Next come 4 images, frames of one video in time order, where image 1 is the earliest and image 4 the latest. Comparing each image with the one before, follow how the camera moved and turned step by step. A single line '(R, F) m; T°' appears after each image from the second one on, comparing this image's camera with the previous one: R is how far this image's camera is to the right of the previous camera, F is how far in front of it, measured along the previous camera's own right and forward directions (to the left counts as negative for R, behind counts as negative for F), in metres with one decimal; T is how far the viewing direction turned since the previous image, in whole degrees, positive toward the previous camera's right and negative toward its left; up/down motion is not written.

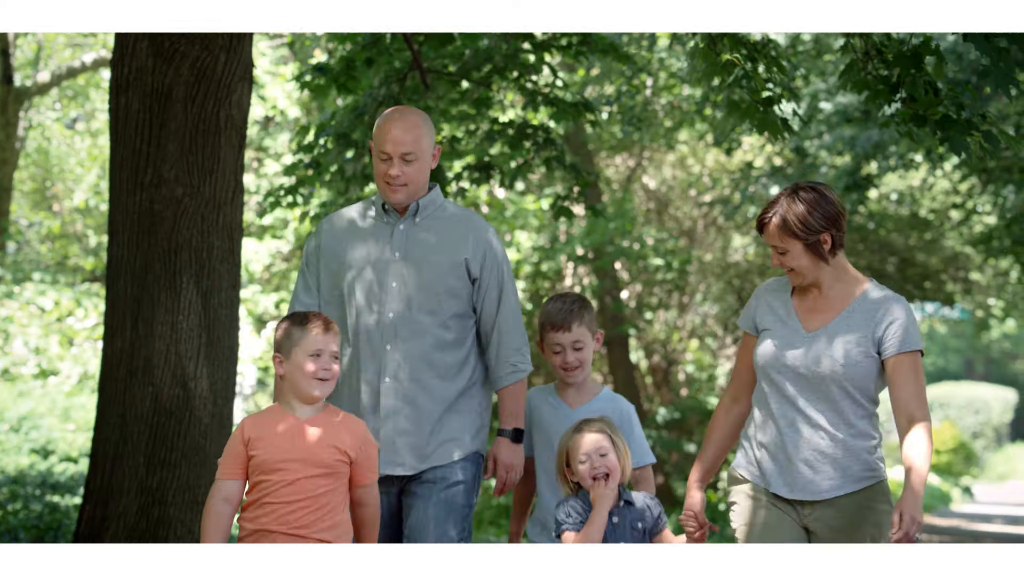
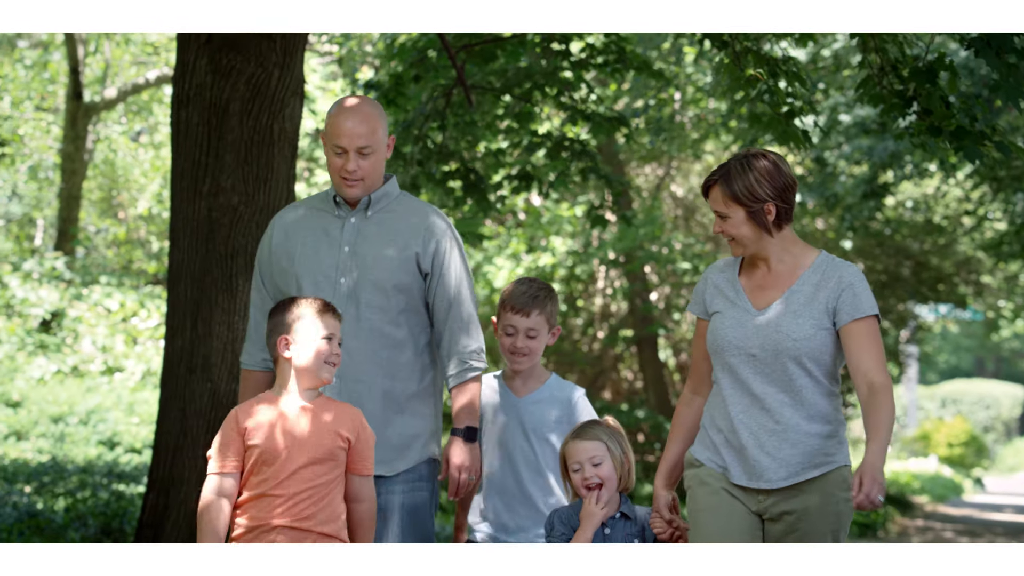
(0.0, -0.7) m; -2°
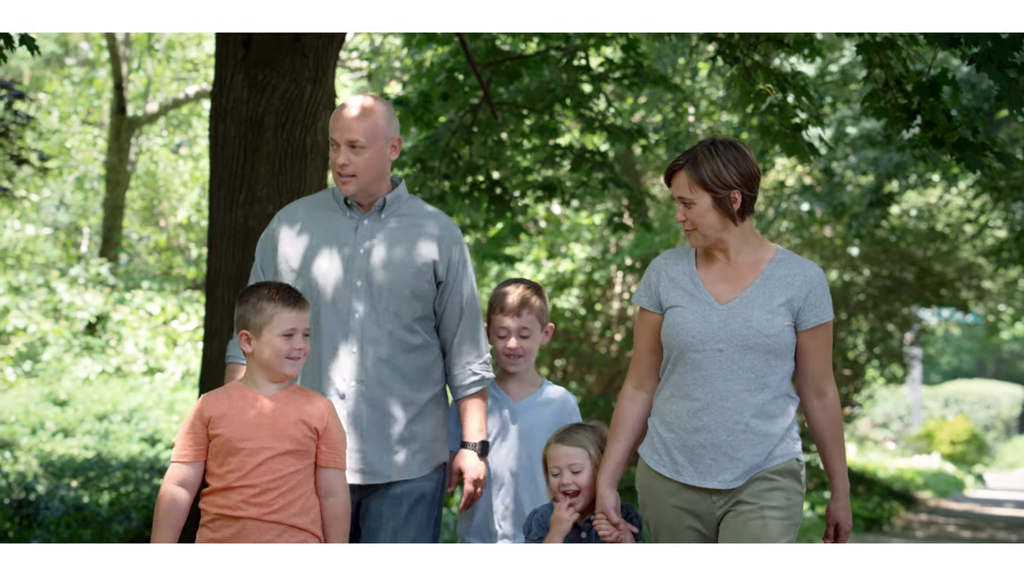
(0.0, -0.6) m; -1°
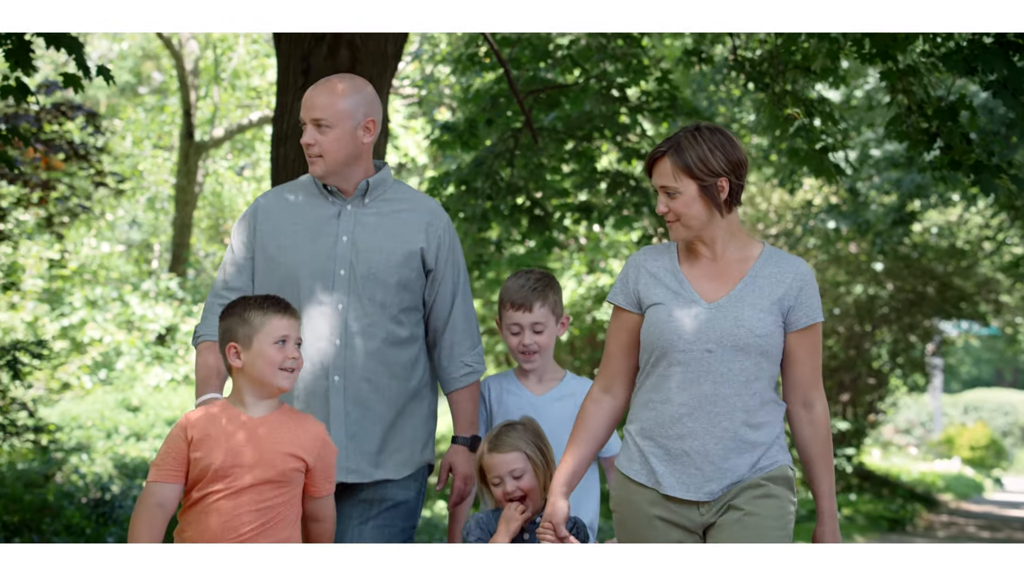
(0.0, -0.8) m; -2°
